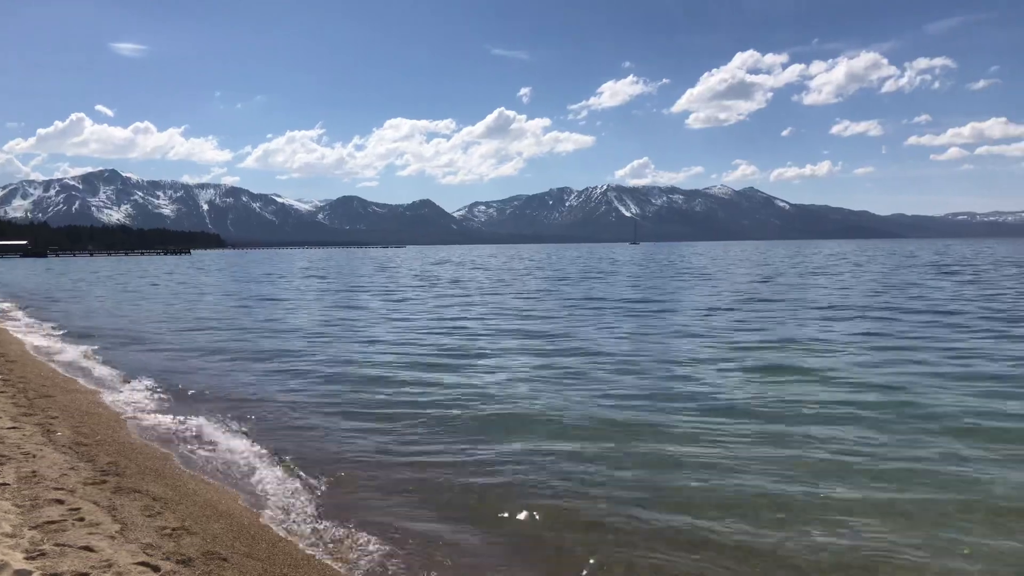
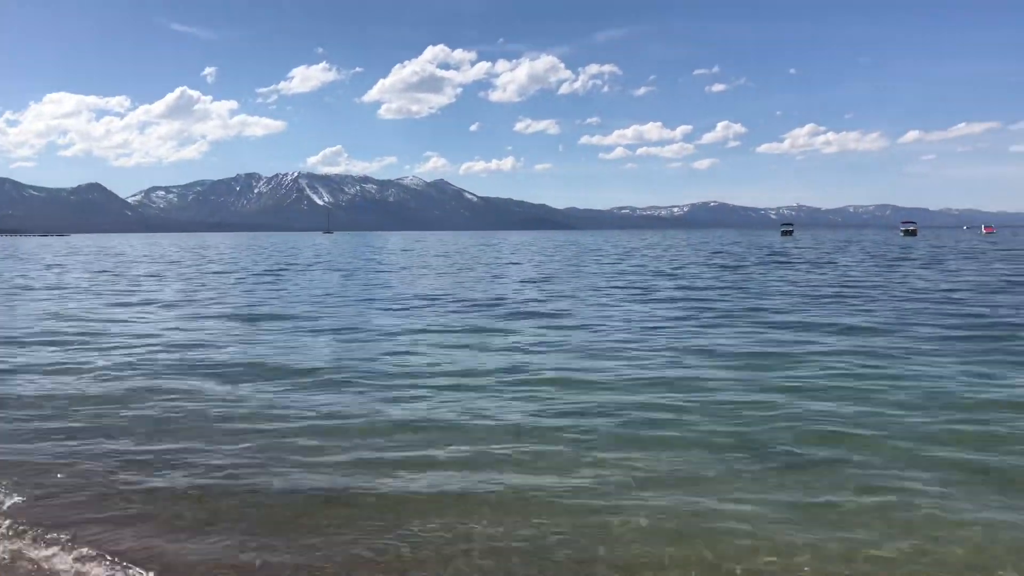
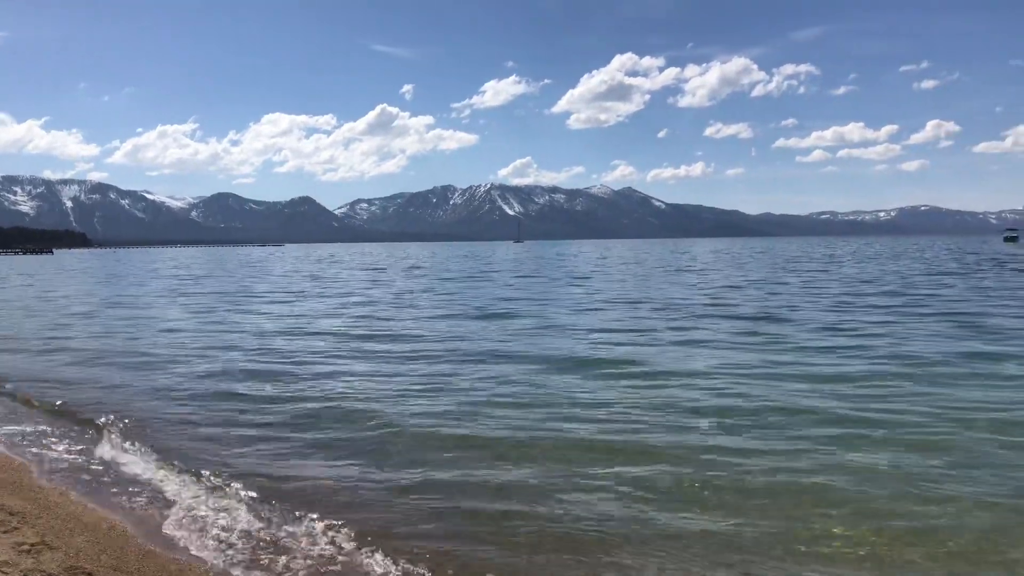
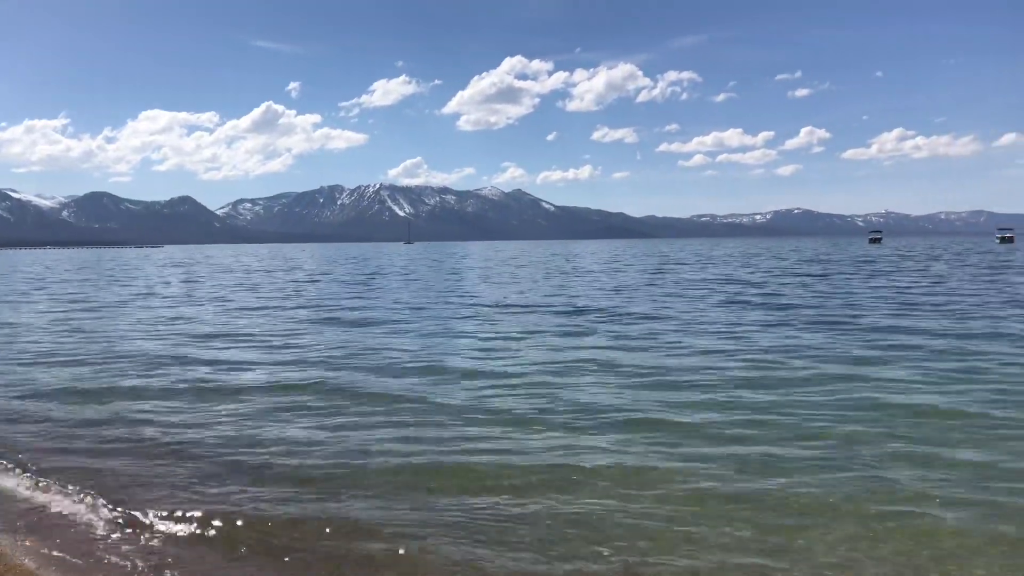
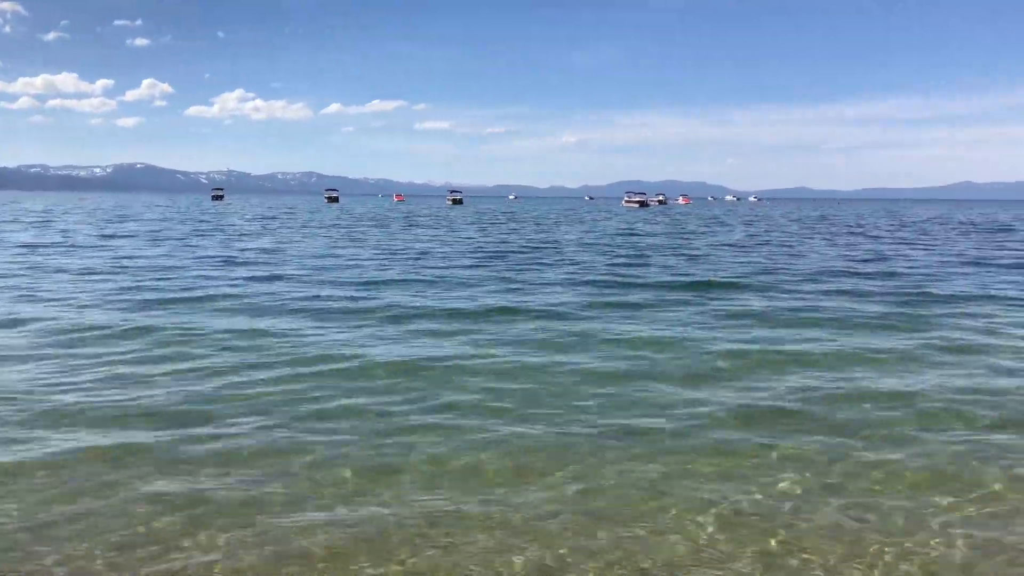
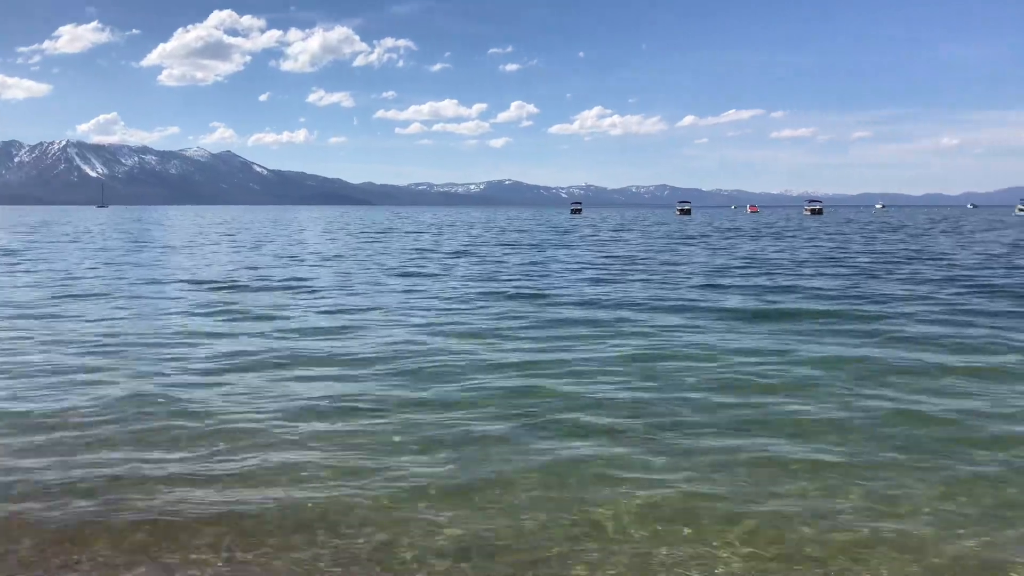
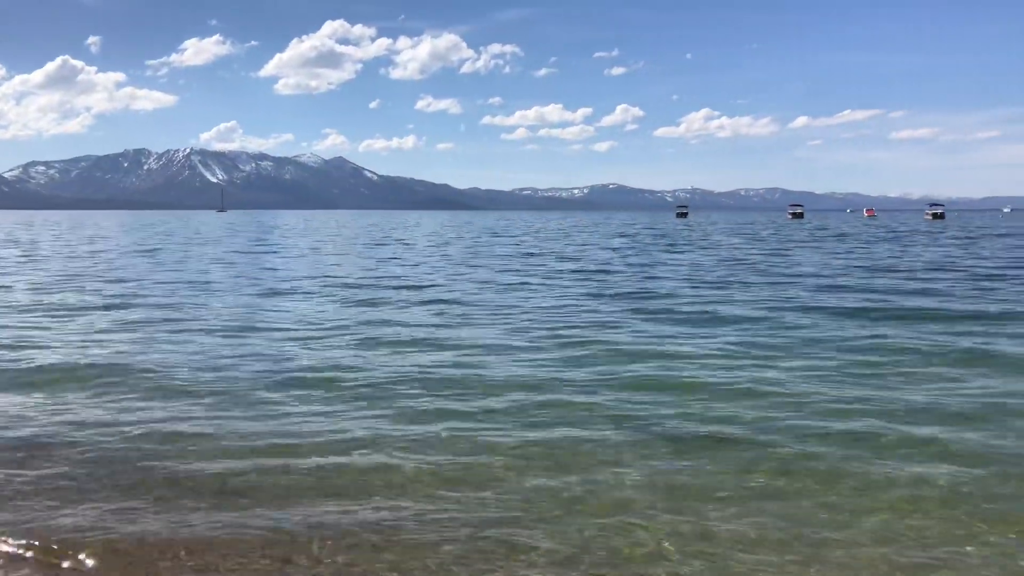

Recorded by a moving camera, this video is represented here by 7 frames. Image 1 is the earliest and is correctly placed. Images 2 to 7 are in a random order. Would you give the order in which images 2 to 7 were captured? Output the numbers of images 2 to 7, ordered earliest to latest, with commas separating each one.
3, 4, 2, 7, 6, 5
